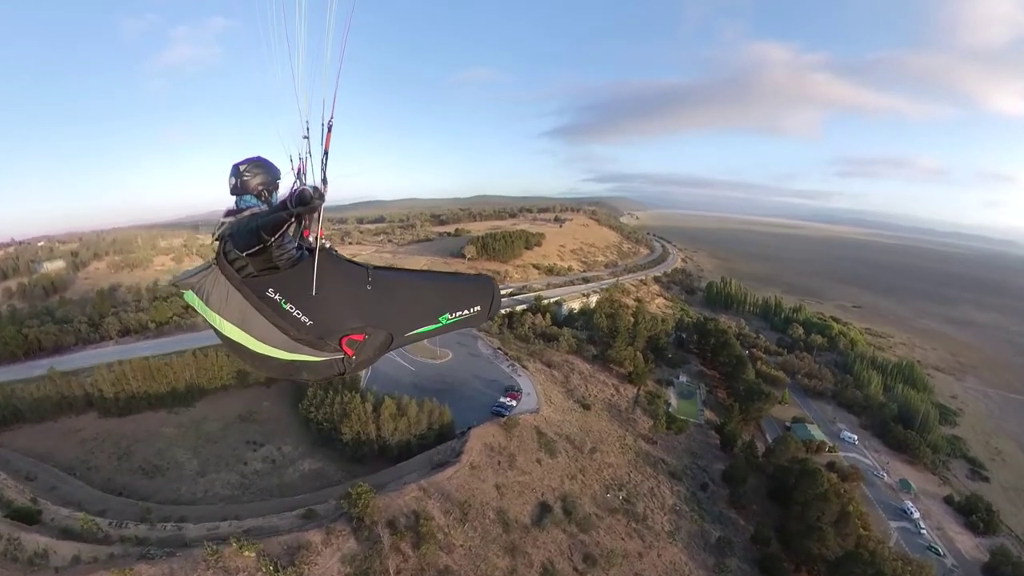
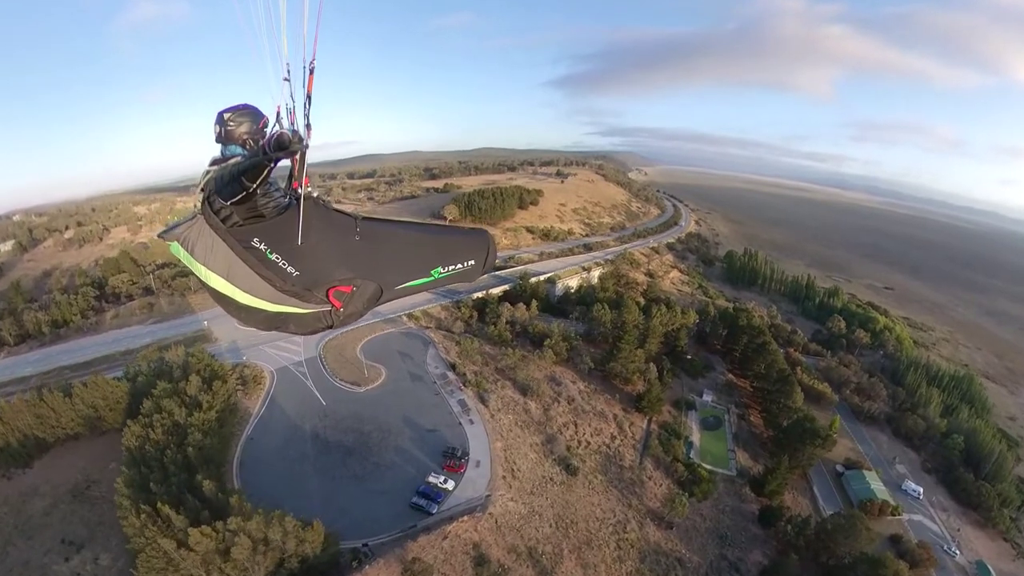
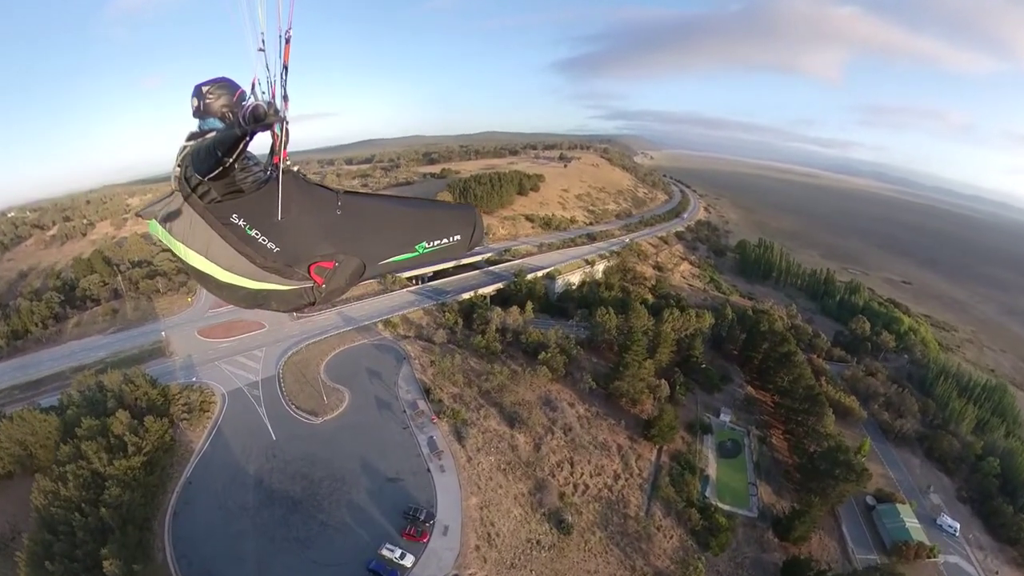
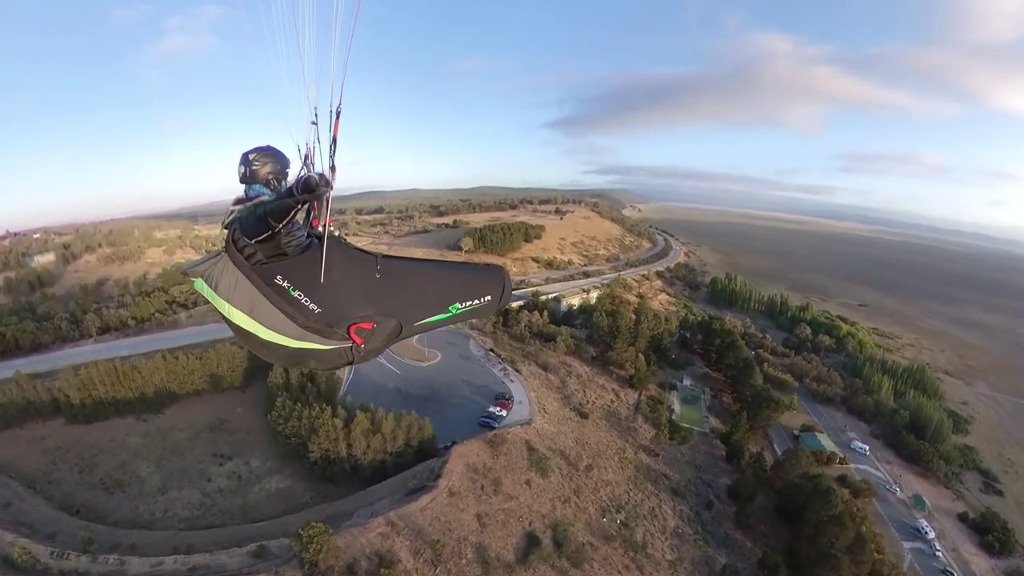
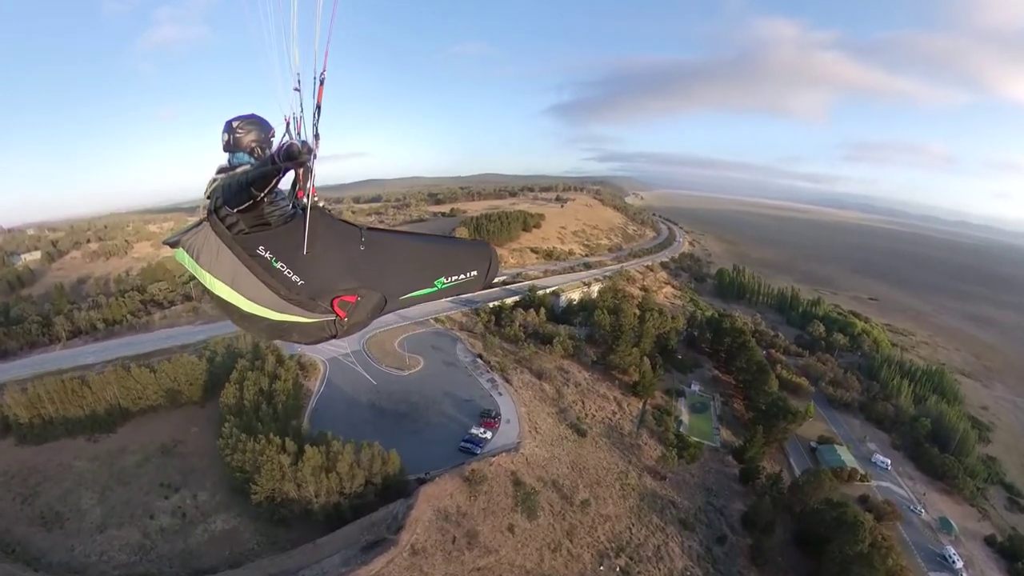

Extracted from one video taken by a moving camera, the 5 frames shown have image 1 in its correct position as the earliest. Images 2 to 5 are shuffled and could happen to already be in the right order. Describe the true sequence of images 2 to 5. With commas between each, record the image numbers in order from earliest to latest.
4, 5, 2, 3
